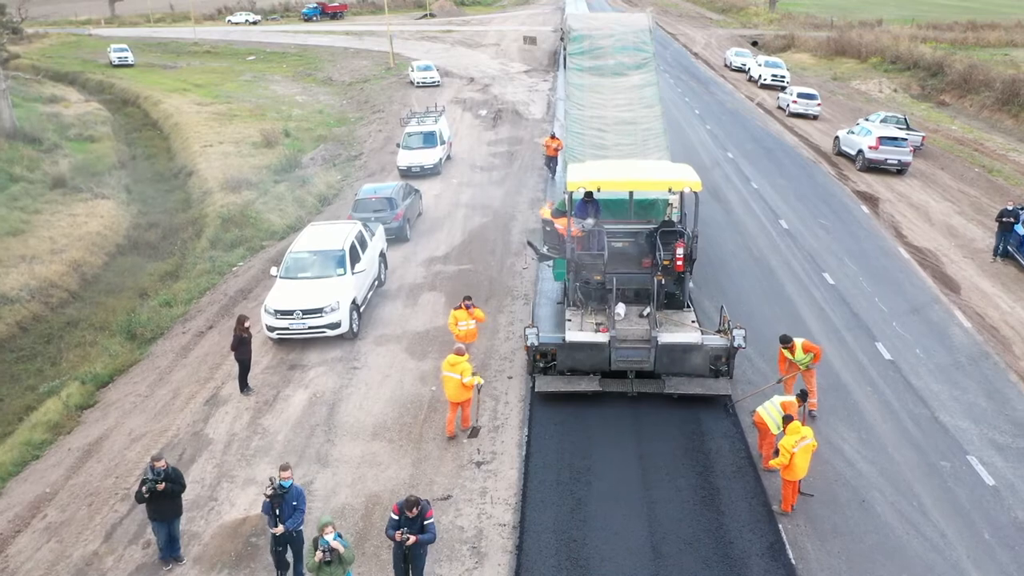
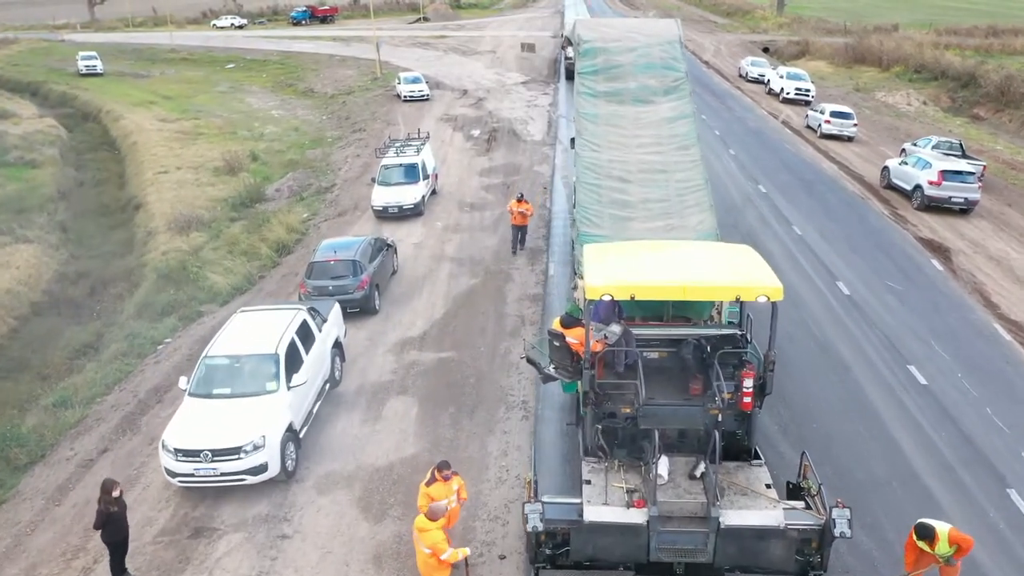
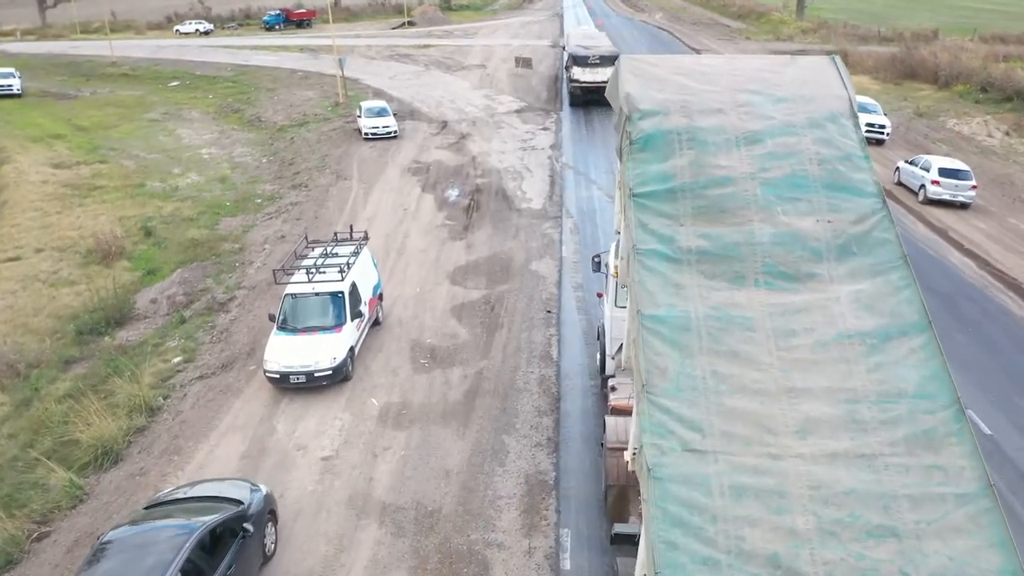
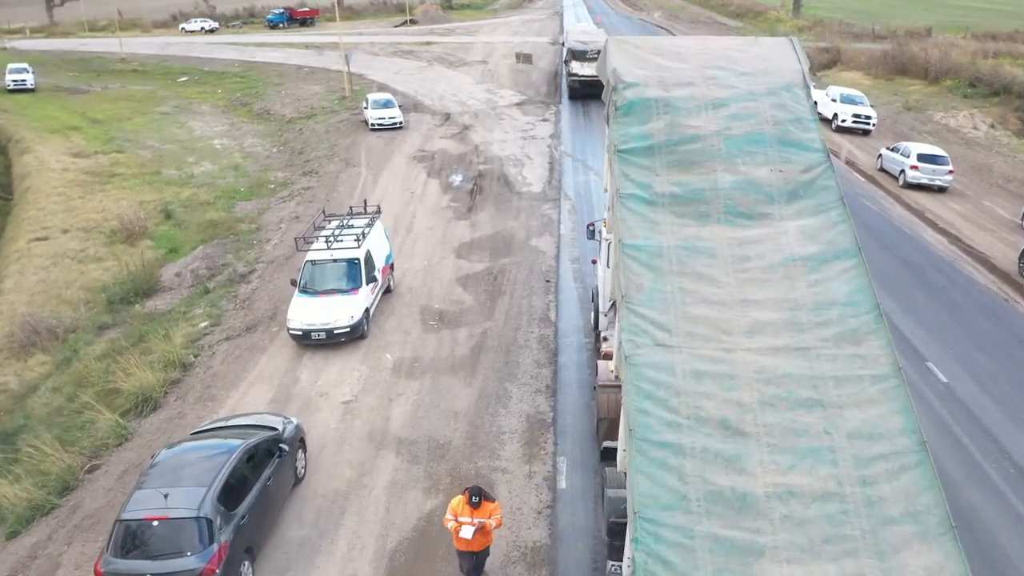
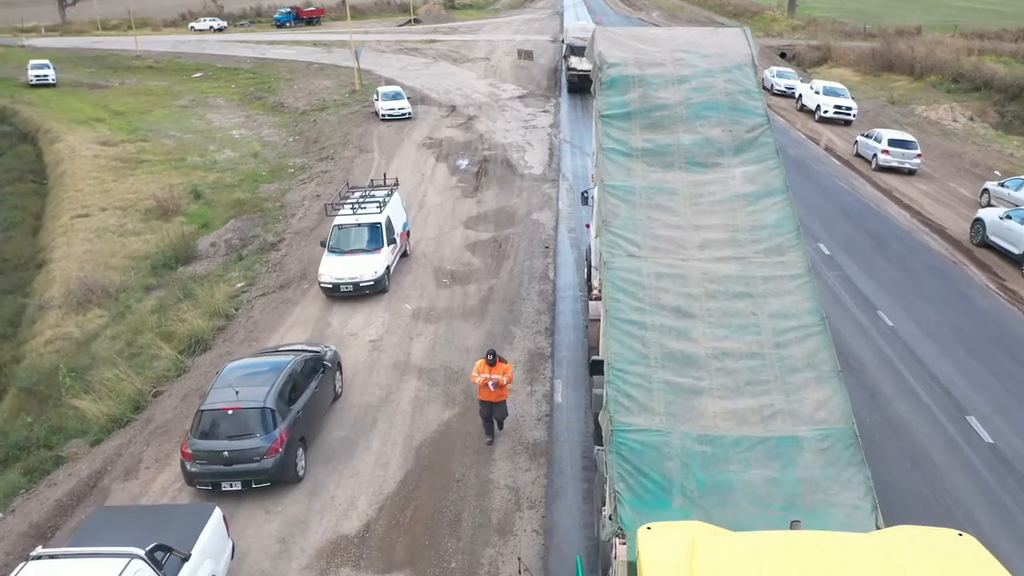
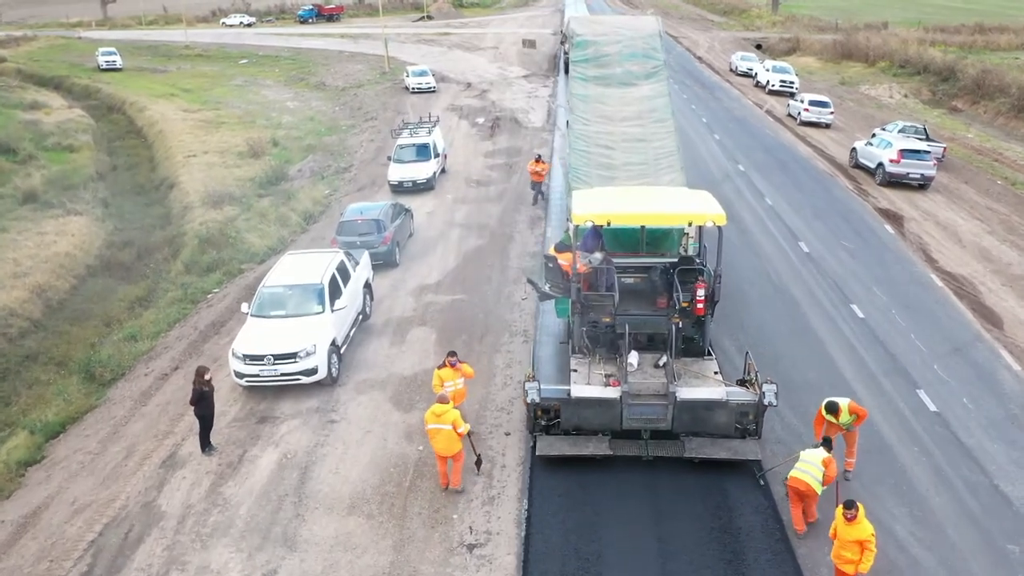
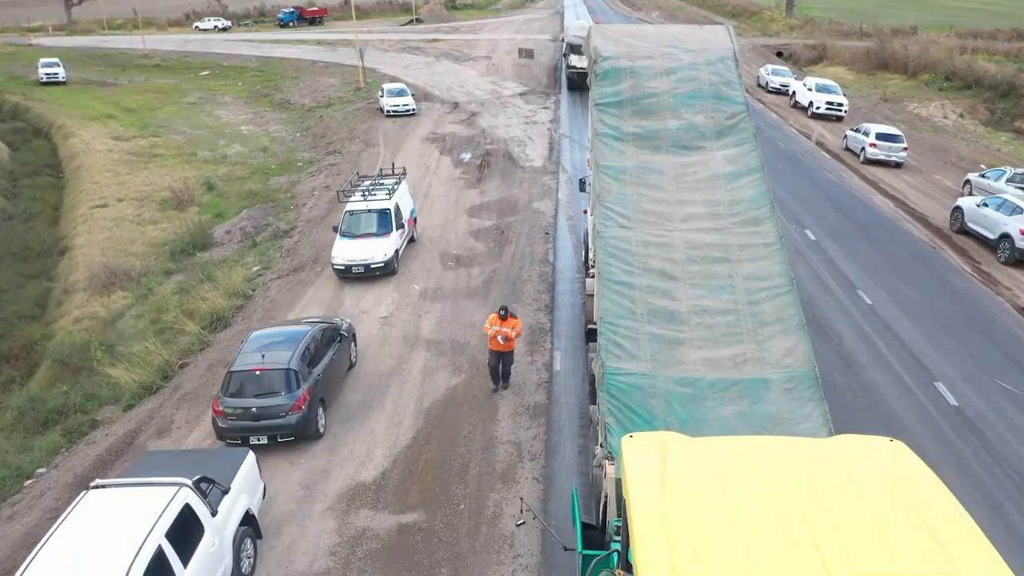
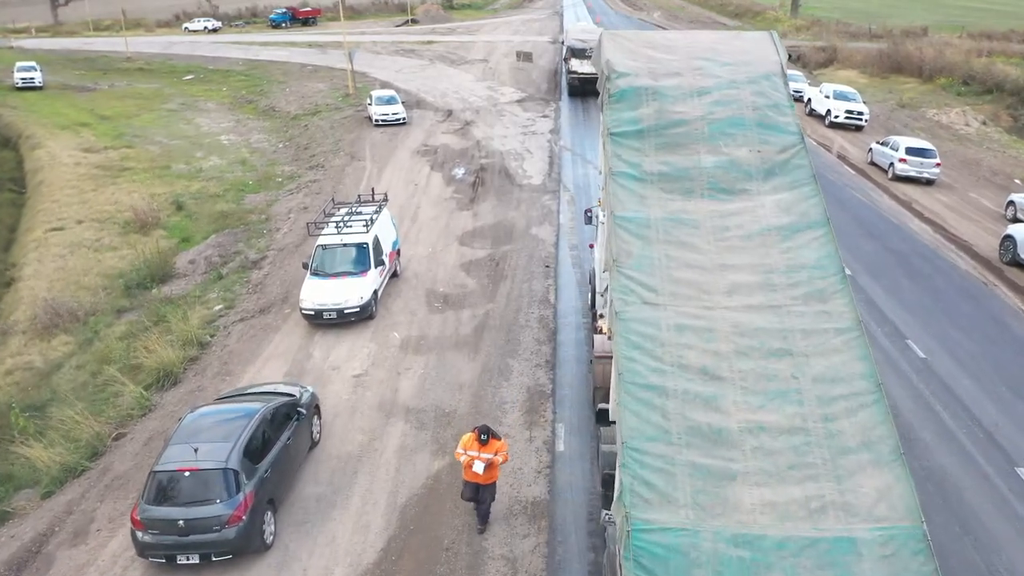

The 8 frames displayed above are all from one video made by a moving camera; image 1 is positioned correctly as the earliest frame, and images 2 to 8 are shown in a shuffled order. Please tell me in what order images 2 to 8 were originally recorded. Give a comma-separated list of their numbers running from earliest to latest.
6, 2, 7, 5, 8, 4, 3
